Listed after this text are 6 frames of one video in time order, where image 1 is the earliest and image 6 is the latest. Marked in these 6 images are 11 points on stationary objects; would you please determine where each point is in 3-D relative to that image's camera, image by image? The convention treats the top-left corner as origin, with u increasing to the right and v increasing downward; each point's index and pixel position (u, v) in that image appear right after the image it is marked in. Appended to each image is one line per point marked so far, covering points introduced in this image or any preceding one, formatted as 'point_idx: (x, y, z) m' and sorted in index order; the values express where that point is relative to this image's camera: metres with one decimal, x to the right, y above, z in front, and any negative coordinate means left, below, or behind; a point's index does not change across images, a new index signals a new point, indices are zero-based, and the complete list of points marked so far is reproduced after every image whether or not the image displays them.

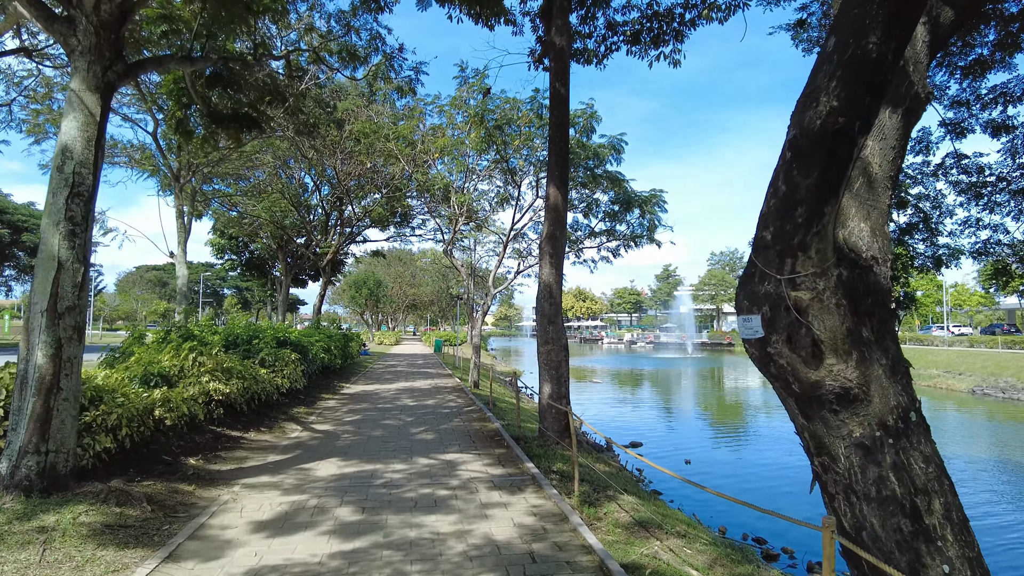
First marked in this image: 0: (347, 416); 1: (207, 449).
0: (-2.3, -1.8, +9.1) m
1: (-2.9, -1.5, +6.3) m
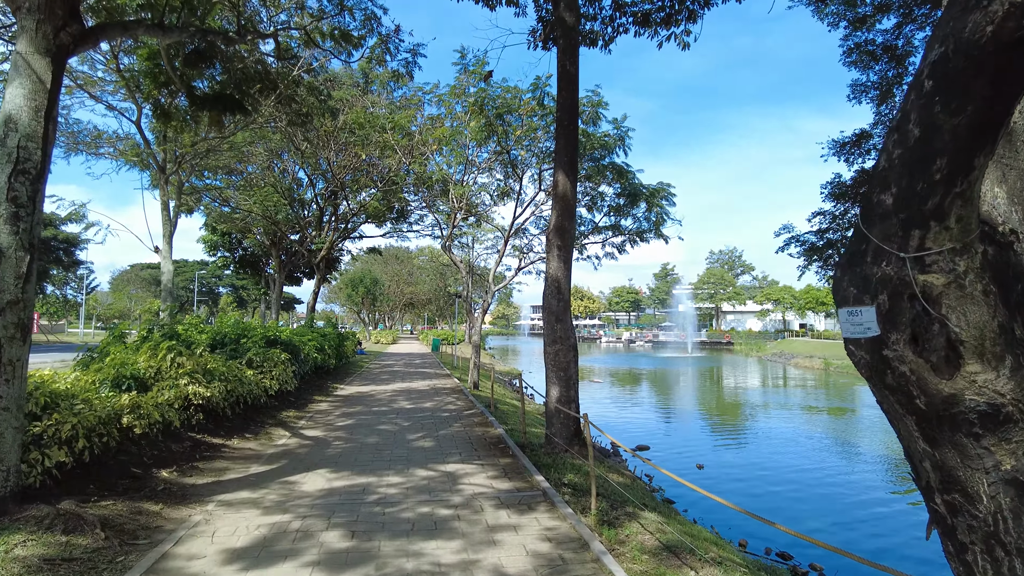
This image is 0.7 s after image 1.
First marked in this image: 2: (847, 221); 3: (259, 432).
0: (-2.2, -1.7, +8.5) m
1: (-2.8, -1.5, +5.8) m
2: (+3.5, +0.7, +6.9) m
3: (-2.8, -1.6, +7.5) m
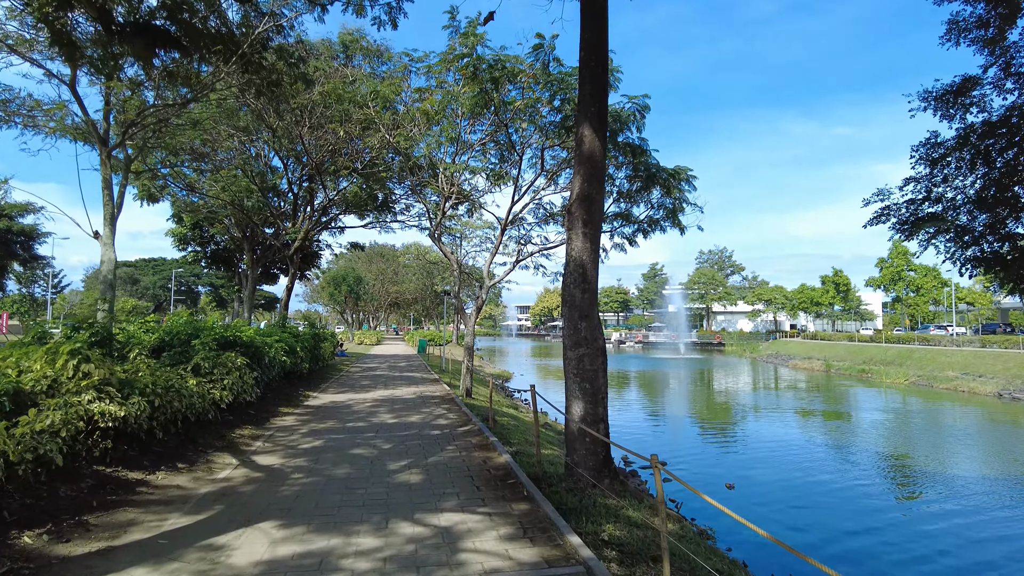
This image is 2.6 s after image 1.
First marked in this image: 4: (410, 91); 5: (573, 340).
0: (-2.1, -1.6, +6.9) m
1: (-2.7, -1.4, +4.1) m
2: (+3.6, +0.8, +5.4) m
3: (-2.7, -1.5, +5.8) m
4: (-2.0, +3.8, +12.9) m
5: (+0.5, -0.4, +5.5) m
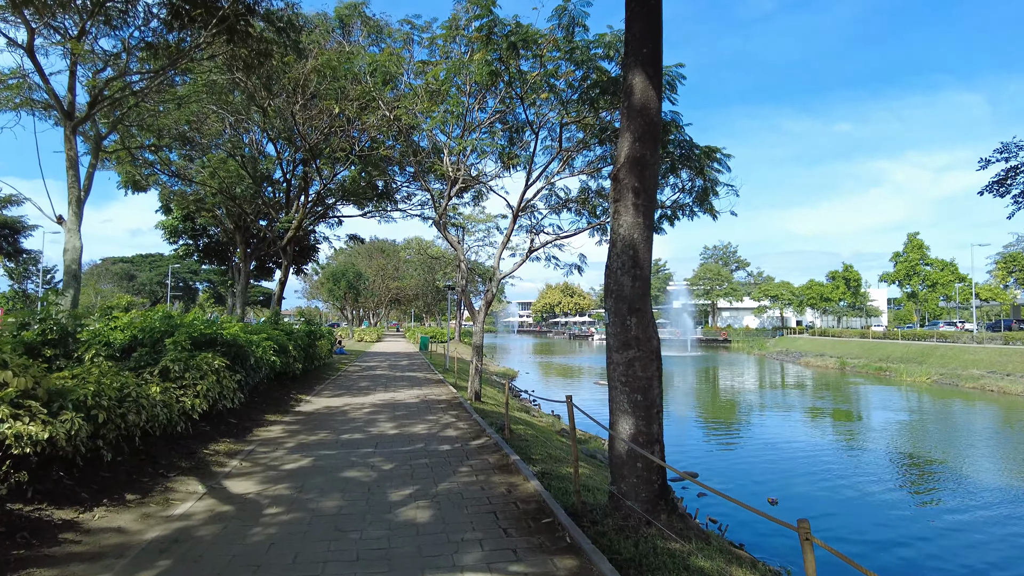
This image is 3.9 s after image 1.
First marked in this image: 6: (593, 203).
0: (-1.9, -1.5, +5.8) m
1: (-2.5, -1.3, +3.0) m
2: (+3.8, +0.9, +4.3) m
3: (-2.5, -1.4, +4.7) m
4: (-1.8, +3.9, +11.8) m
5: (+0.7, -0.3, +4.4) m
6: (+1.5, +1.6, +12.3) m
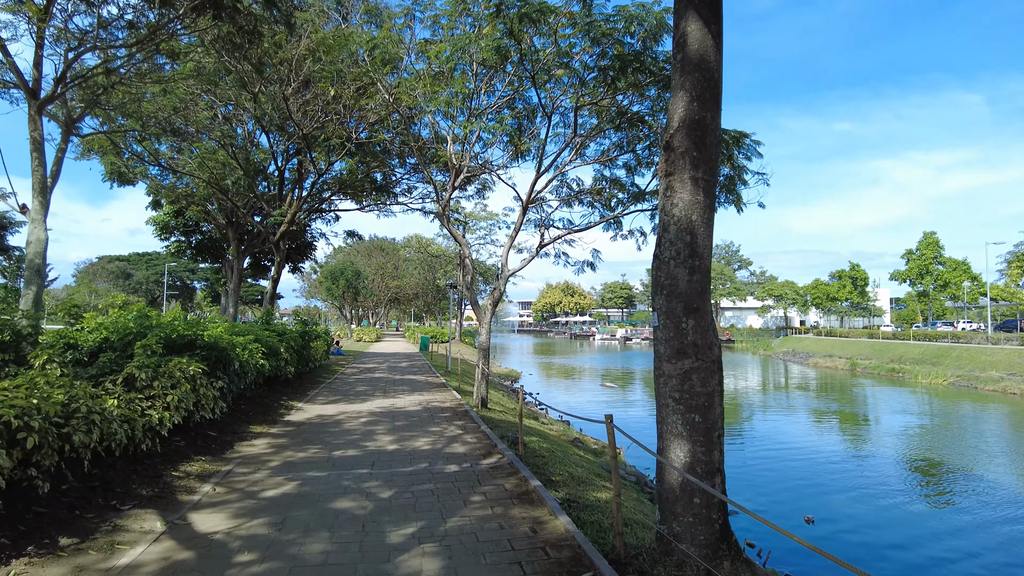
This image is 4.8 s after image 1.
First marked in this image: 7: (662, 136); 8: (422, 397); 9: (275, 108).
0: (-1.8, -1.5, +4.9) m
1: (-2.4, -1.3, +2.2) m
2: (+3.9, +0.9, +3.4) m
3: (-2.4, -1.4, +3.9) m
4: (-1.6, +4.0, +11.0) m
5: (+0.9, -0.3, +3.6) m
6: (+1.6, +1.6, +11.4) m
7: (+0.8, +0.8, +3.7) m
8: (-1.5, -1.8, +10.8) m
9: (-4.5, +3.4, +12.8) m
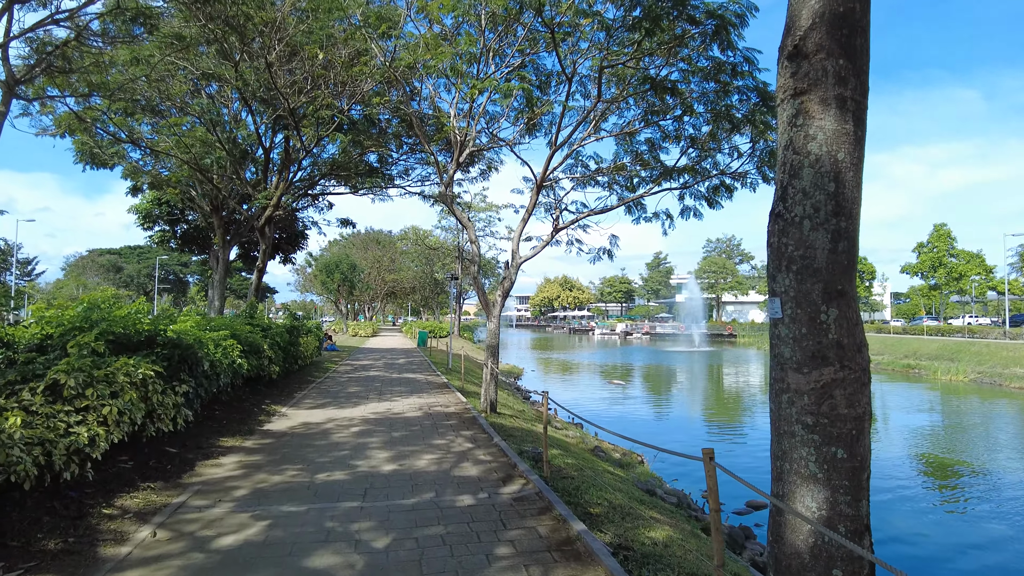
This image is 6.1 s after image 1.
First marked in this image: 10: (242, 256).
0: (-1.6, -1.4, +3.8) m
1: (-2.2, -1.2, +1.0) m
2: (+4.1, +1.0, +2.3) m
3: (-2.2, -1.3, +2.7) m
4: (-1.5, +4.1, +9.8) m
5: (+1.1, -0.2, +2.4) m
6: (+1.8, +1.8, +10.3) m
7: (+1.0, +0.9, +2.5) m
8: (-1.3, -1.6, +9.6) m
9: (-4.4, +3.6, +11.6) m
10: (-7.8, +0.9, +19.3) m
